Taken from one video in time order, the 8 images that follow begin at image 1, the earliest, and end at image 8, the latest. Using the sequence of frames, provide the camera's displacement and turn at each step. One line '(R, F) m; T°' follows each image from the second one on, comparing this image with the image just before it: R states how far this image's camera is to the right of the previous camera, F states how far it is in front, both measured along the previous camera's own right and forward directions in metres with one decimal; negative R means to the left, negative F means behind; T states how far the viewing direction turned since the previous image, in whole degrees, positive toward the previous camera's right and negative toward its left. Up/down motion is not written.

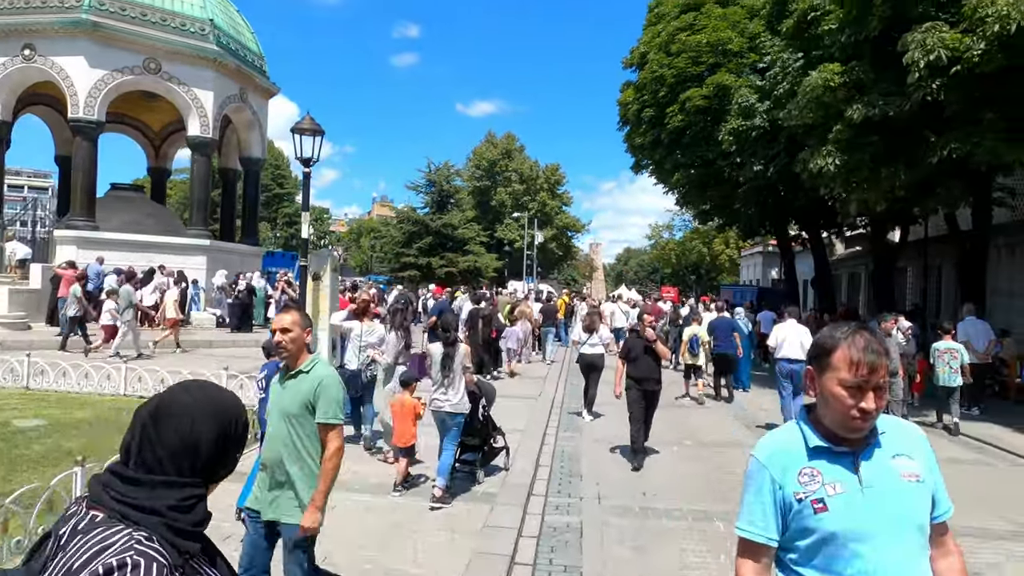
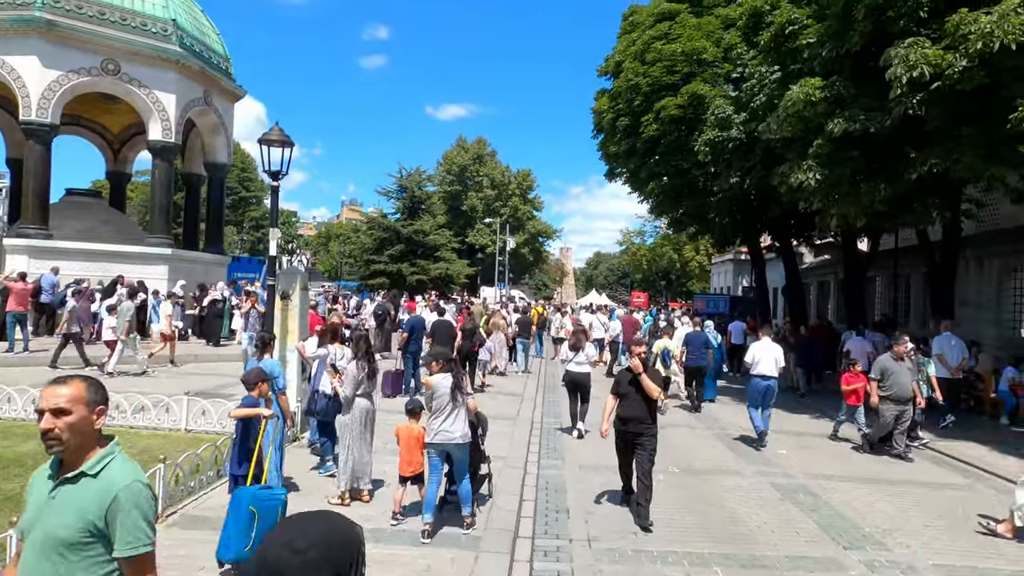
(-0.1, +0.4) m; +3°
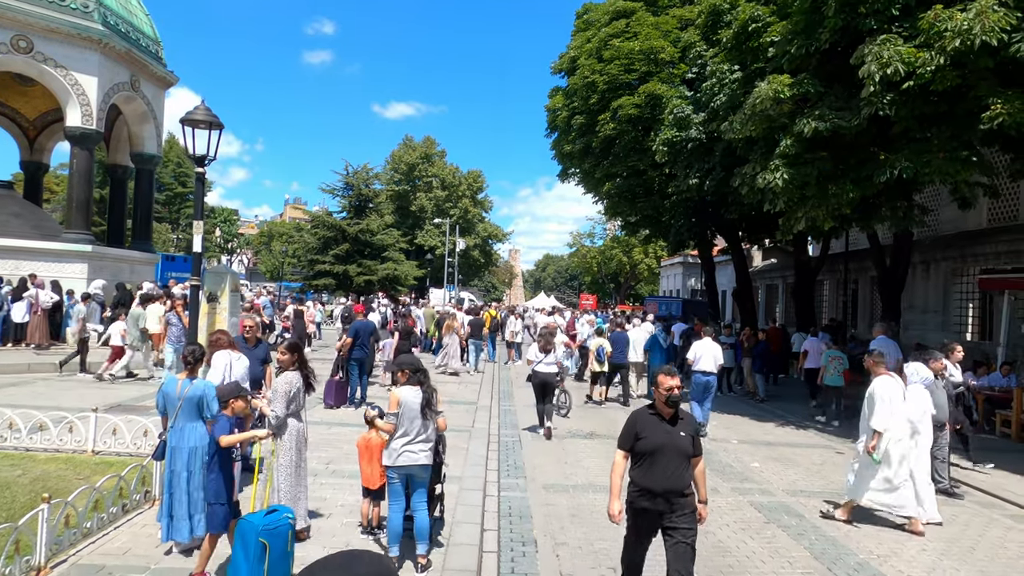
(-0.1, +0.9) m; +5°
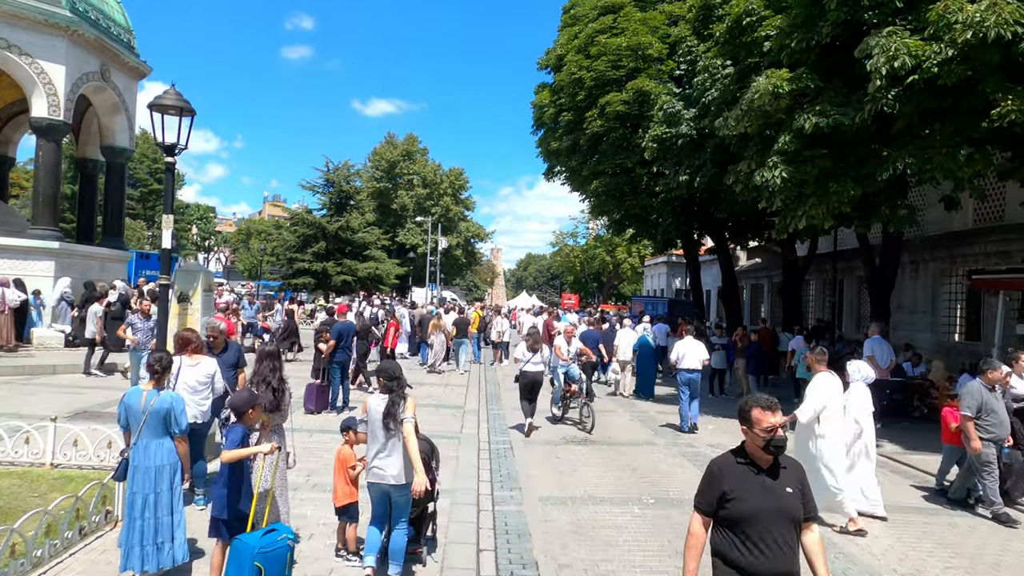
(-0.2, +0.5) m; +2°
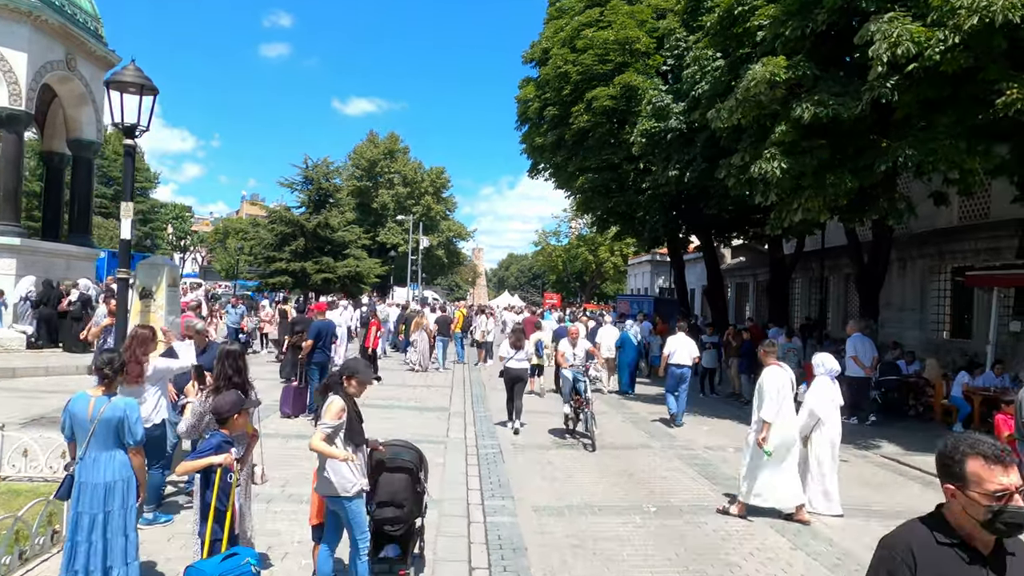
(-0.1, +0.5) m; +2°
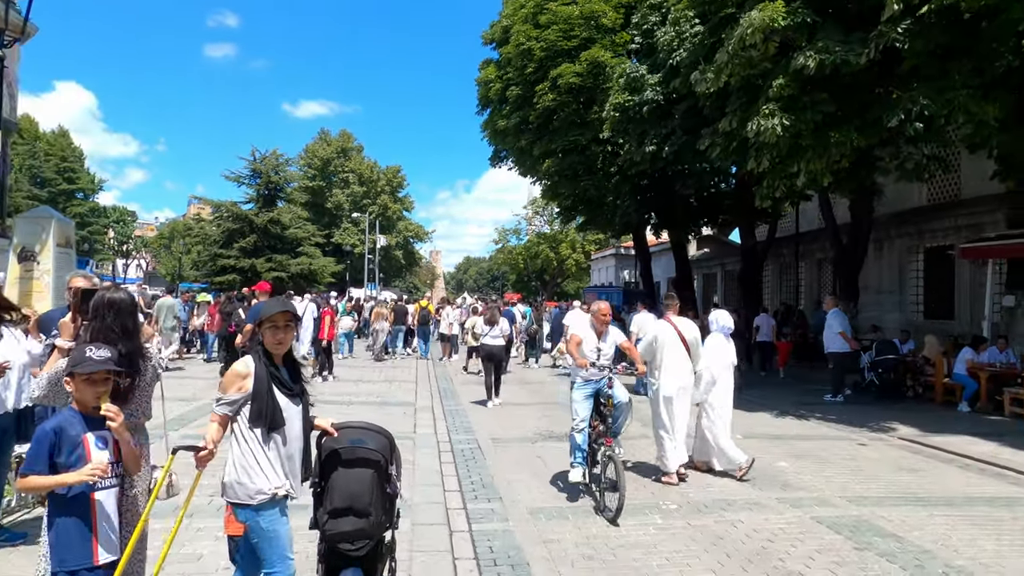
(-0.2, +1.4) m; +4°
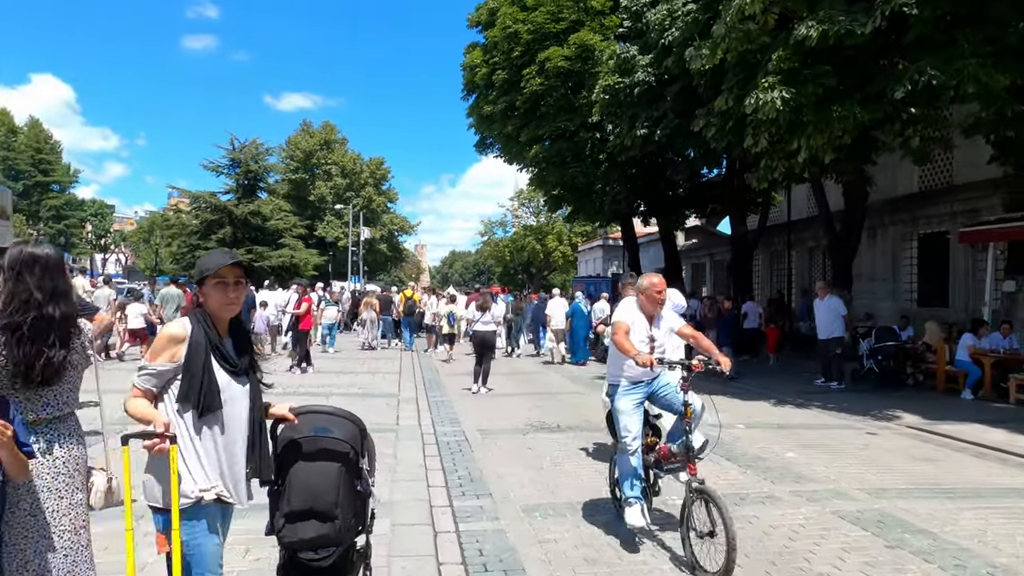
(0.0, +0.6) m; +1°
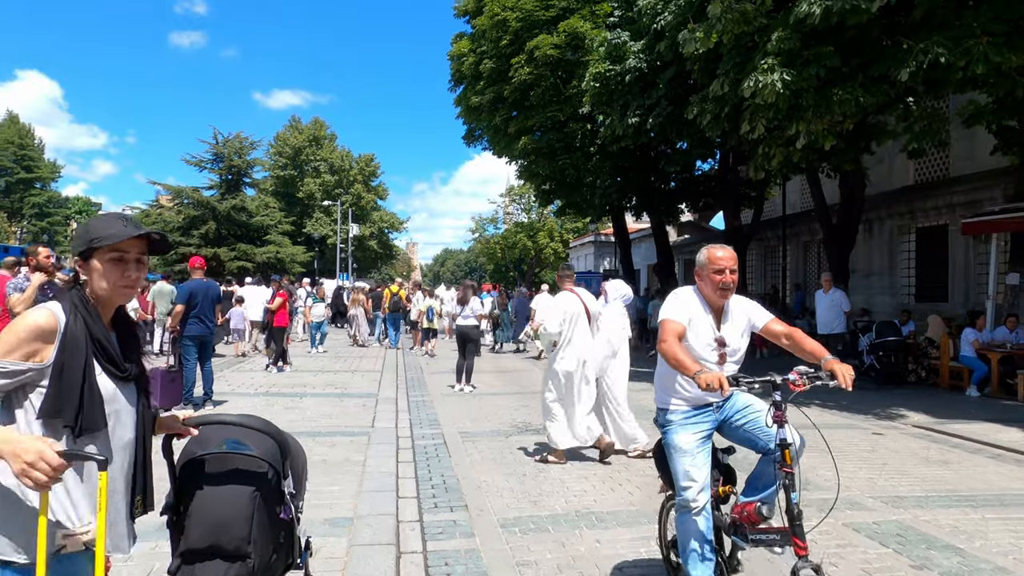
(+0.1, +0.6) m; +1°
